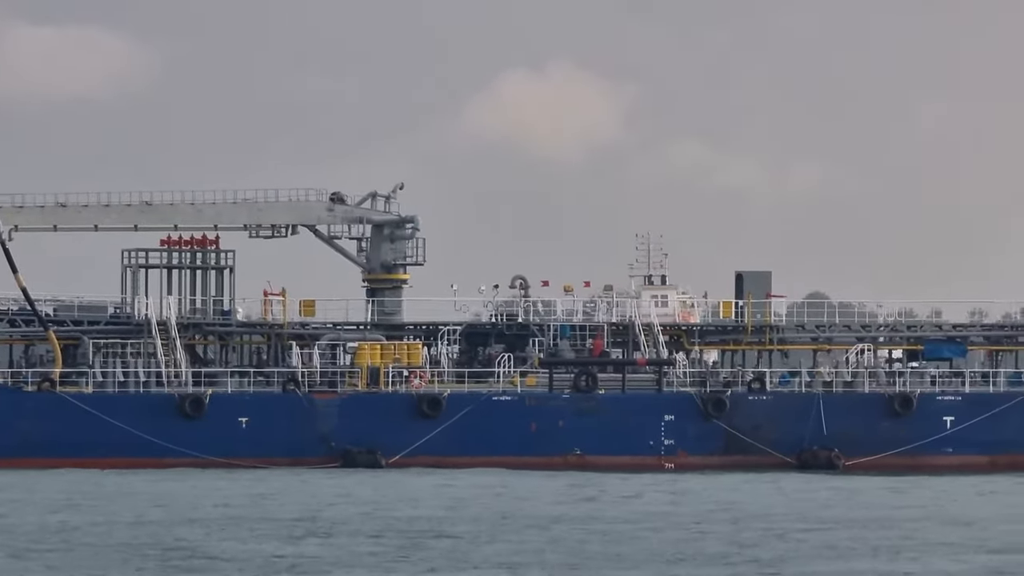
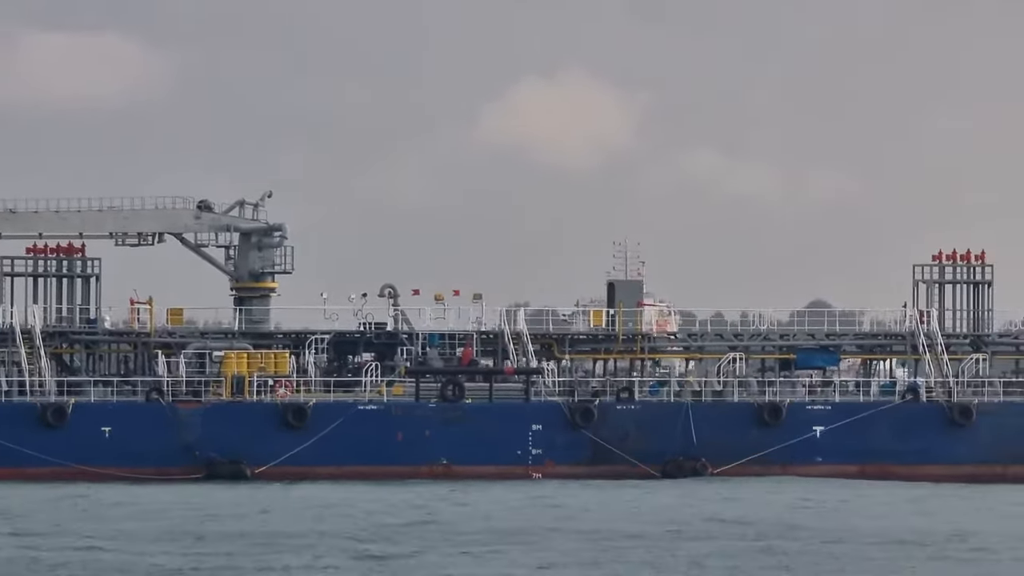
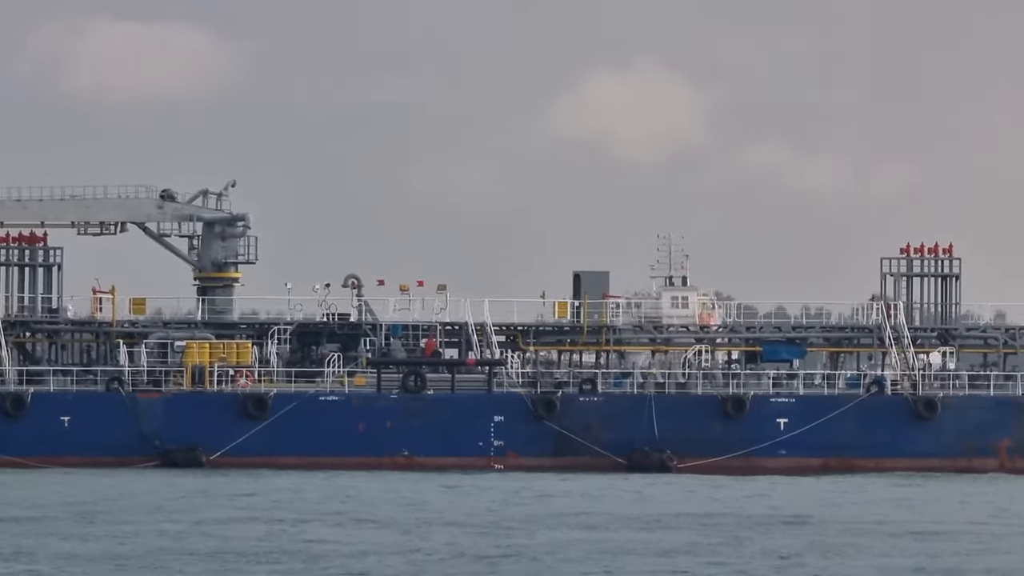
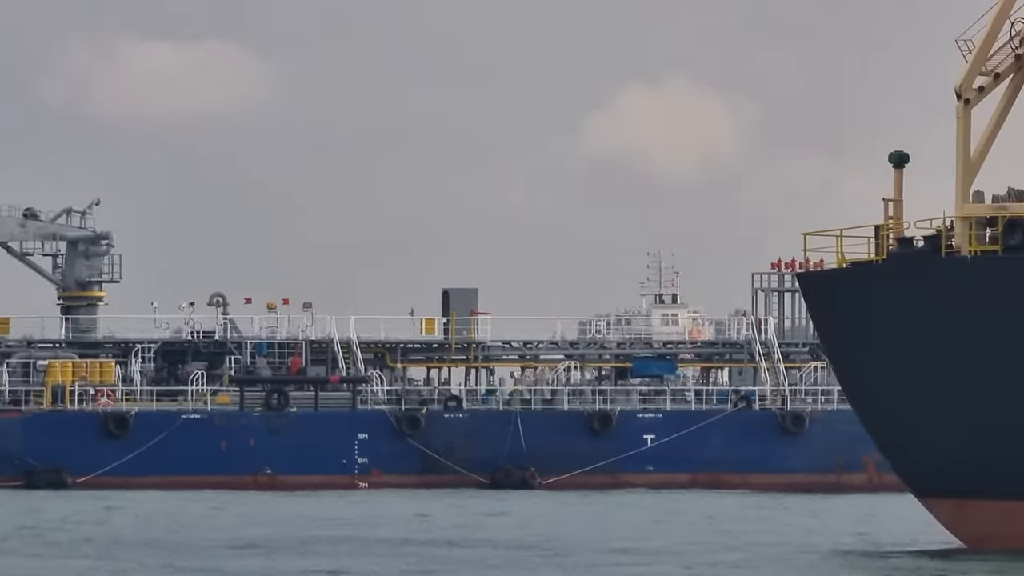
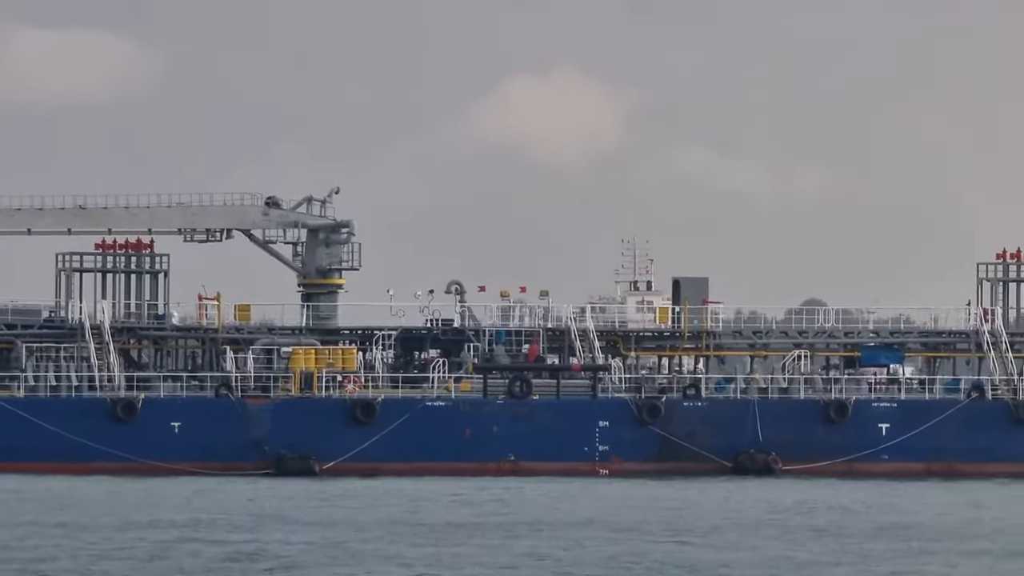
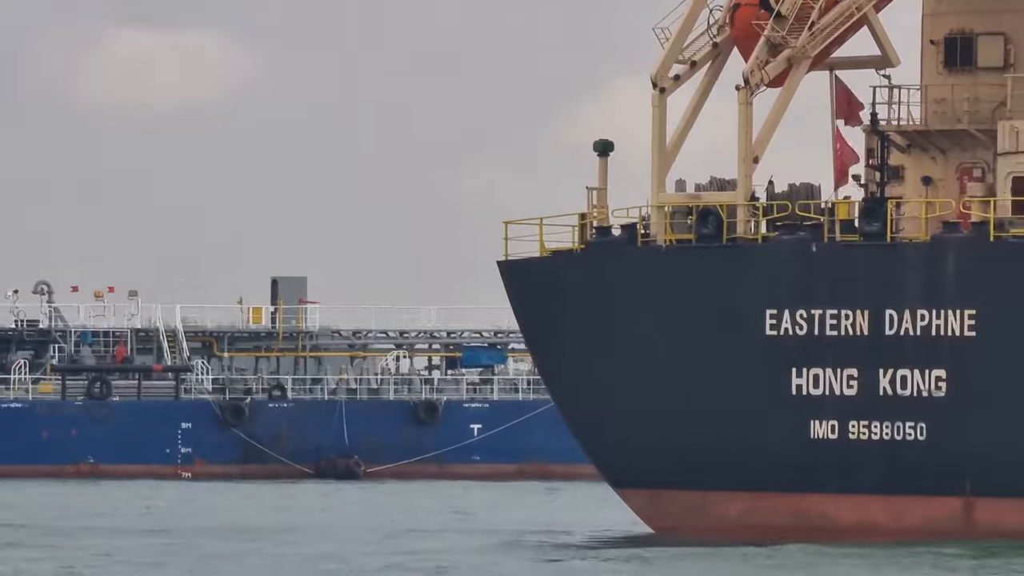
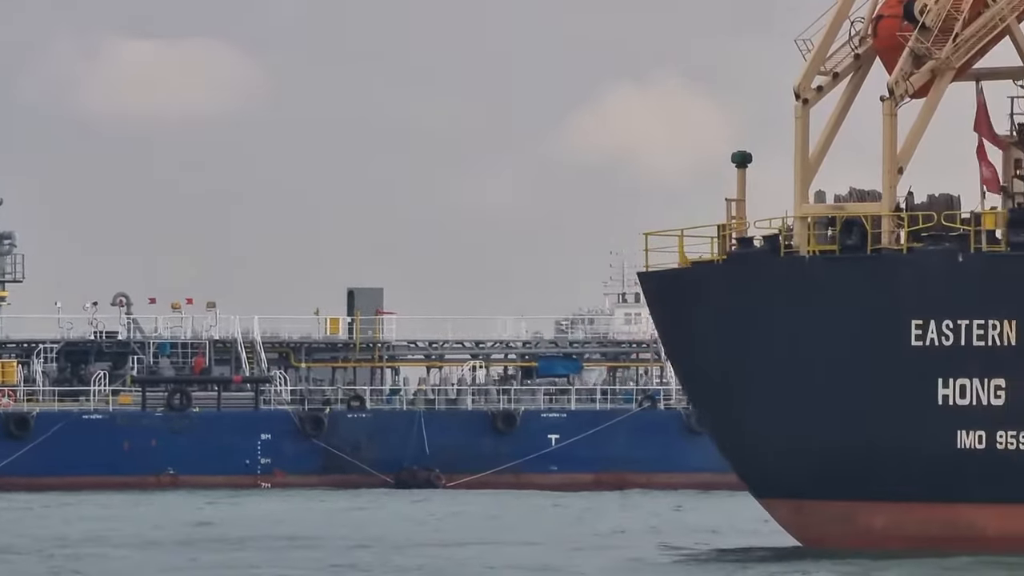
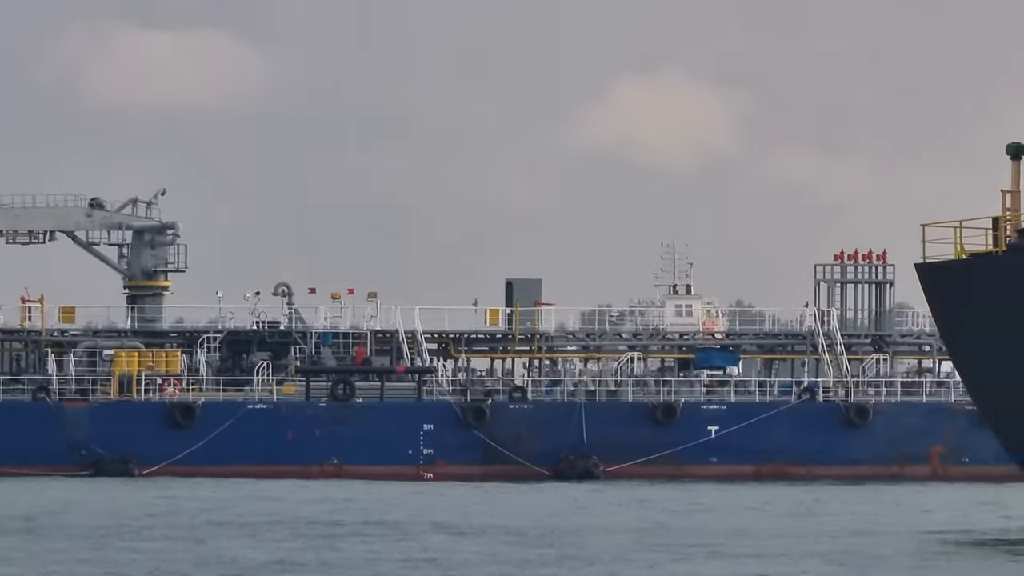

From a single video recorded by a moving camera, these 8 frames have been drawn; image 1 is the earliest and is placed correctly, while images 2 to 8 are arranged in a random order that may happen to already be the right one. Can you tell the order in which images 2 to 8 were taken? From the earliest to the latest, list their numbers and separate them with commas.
5, 2, 3, 8, 4, 7, 6
